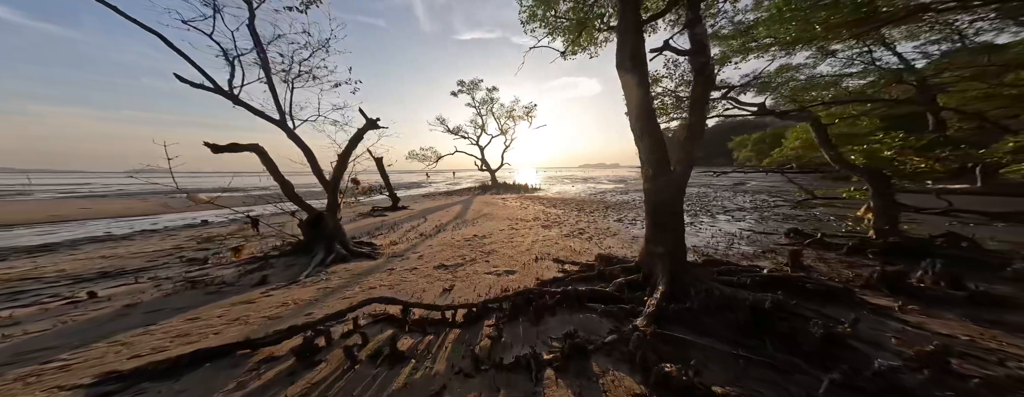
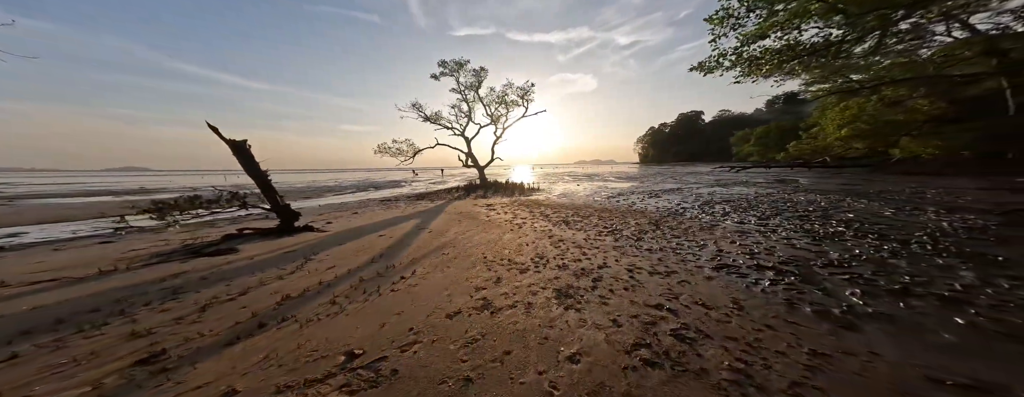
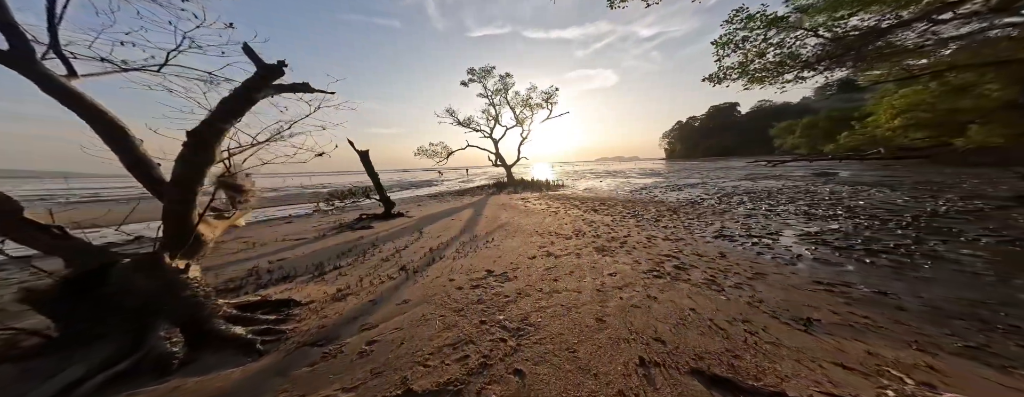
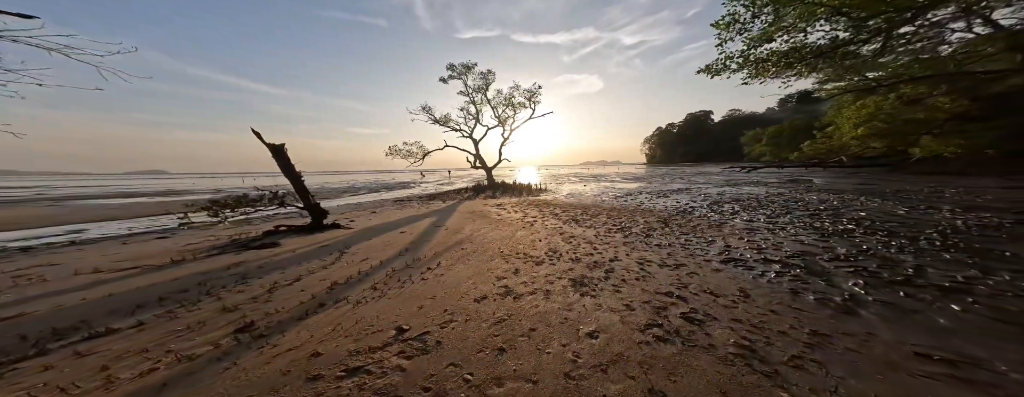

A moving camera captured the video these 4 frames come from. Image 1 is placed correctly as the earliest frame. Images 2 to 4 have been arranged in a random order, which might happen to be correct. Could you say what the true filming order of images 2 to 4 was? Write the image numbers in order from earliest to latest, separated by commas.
3, 4, 2
